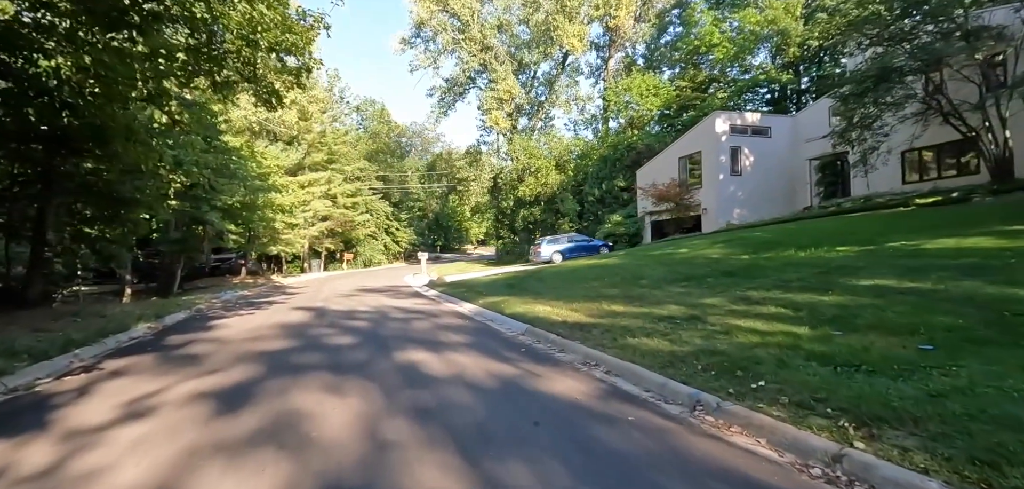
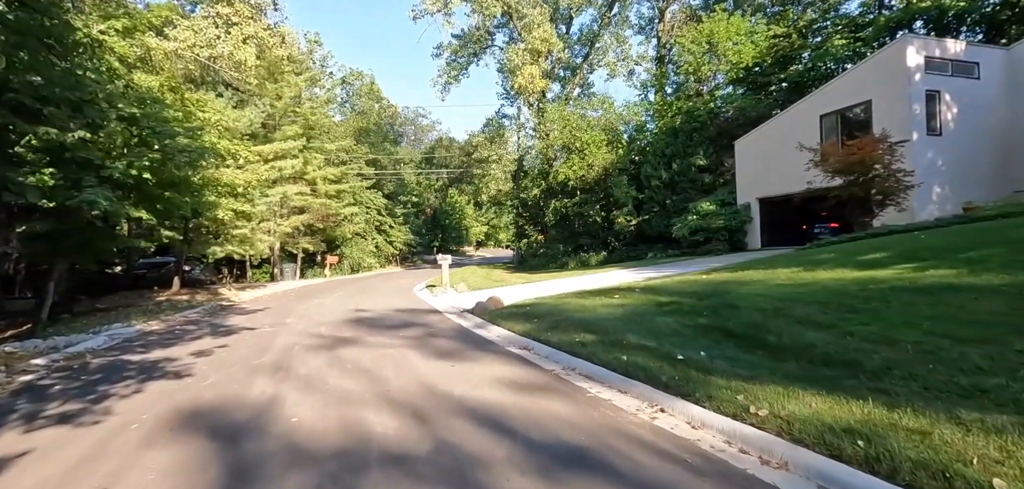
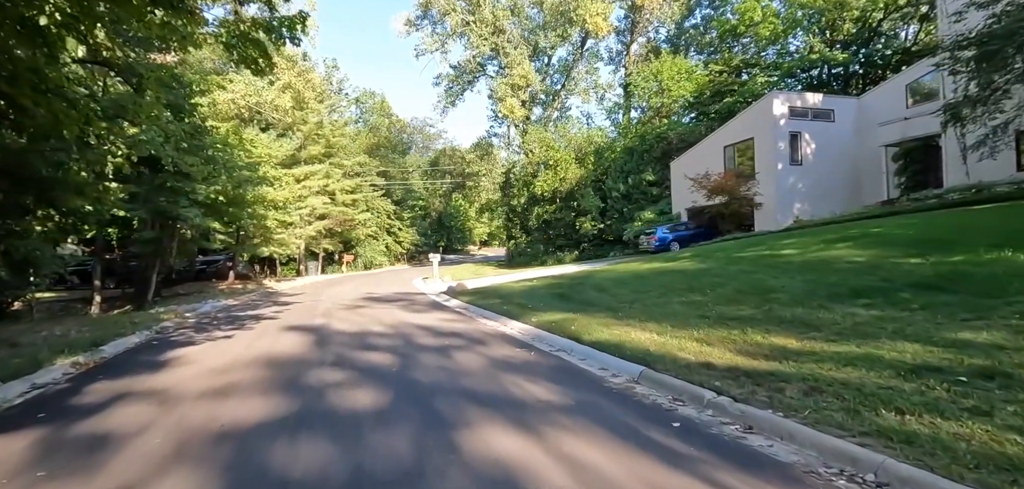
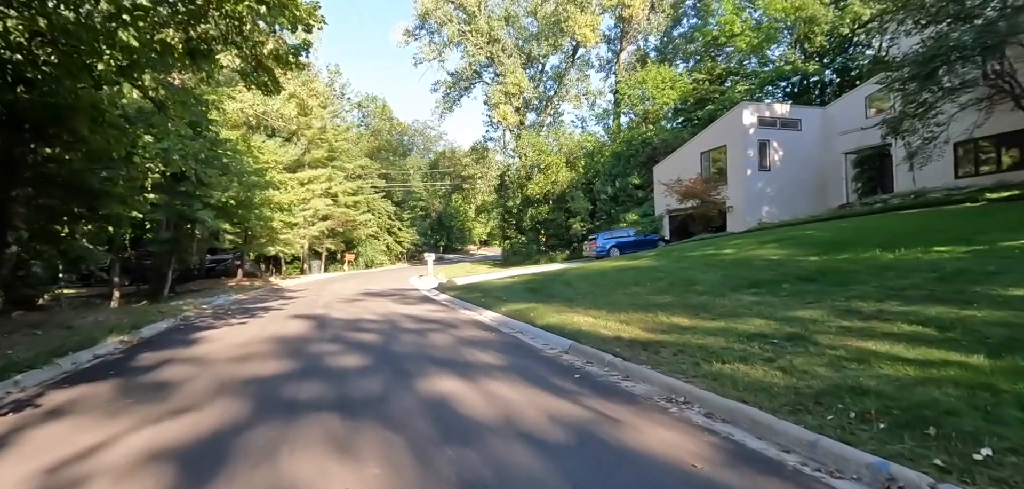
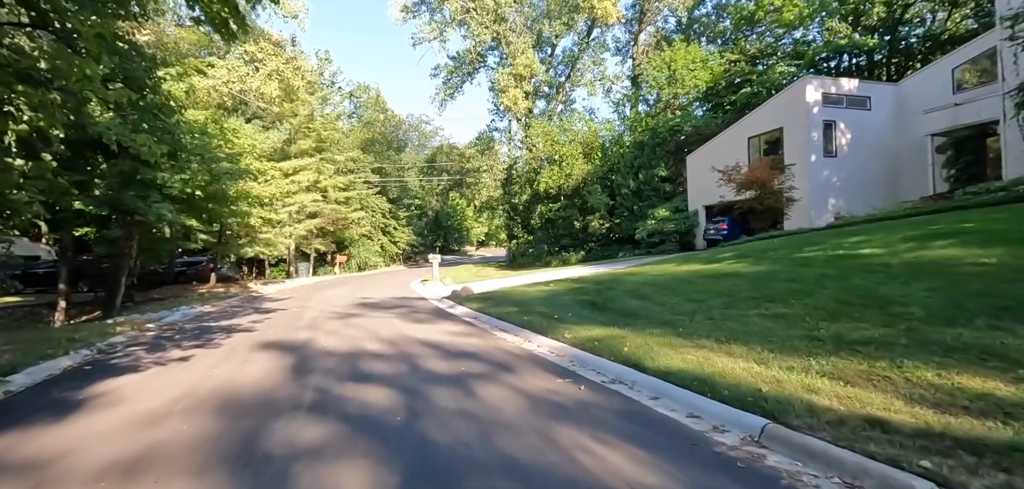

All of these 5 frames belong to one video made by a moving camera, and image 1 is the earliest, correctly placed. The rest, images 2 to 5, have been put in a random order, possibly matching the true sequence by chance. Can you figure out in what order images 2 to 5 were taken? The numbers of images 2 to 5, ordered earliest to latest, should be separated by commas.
4, 3, 5, 2
